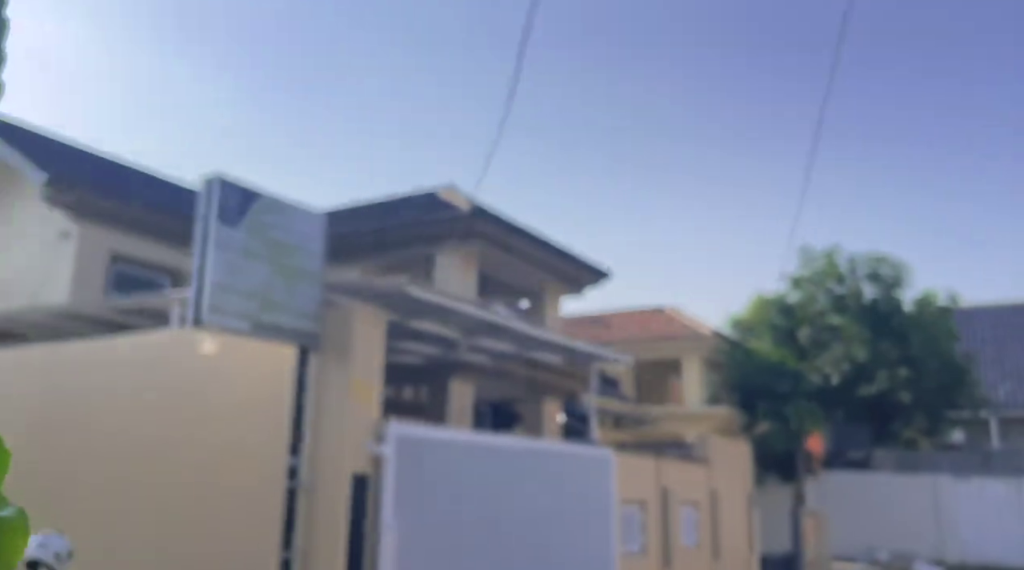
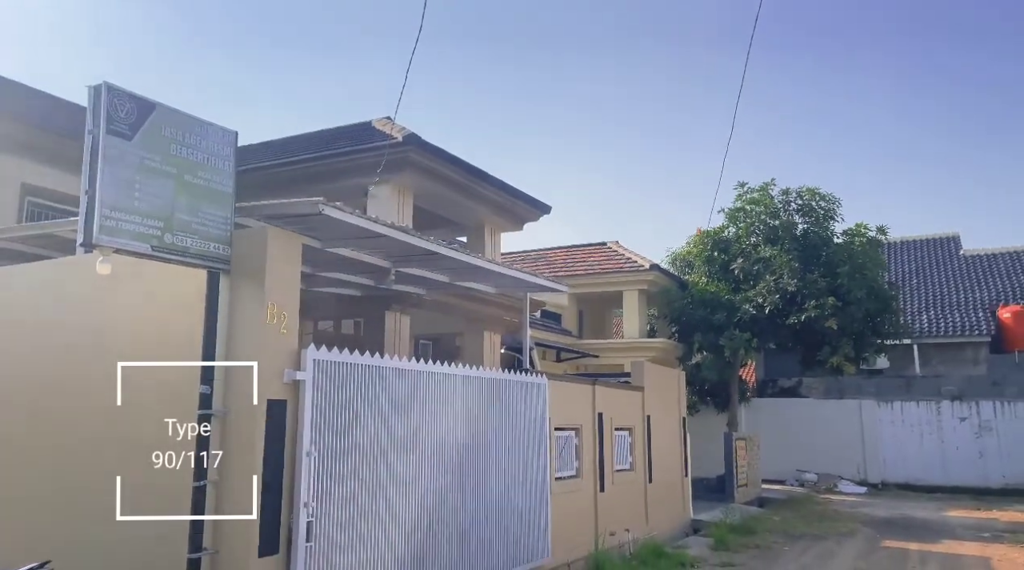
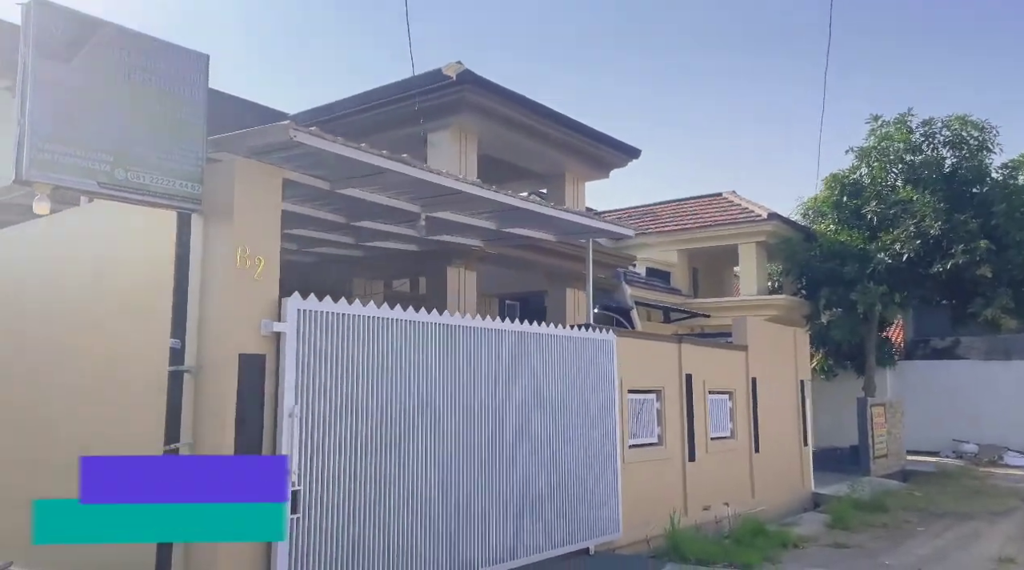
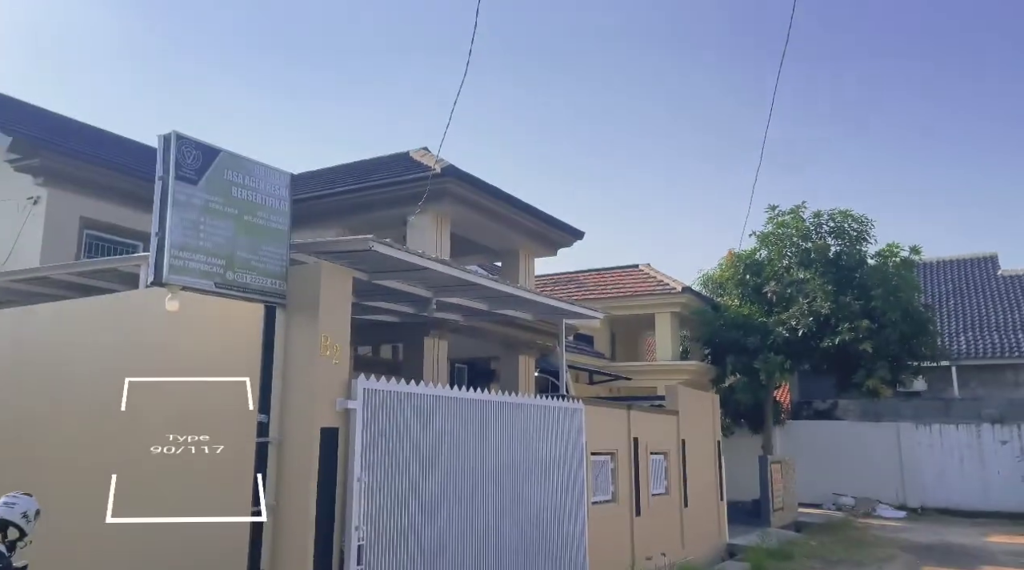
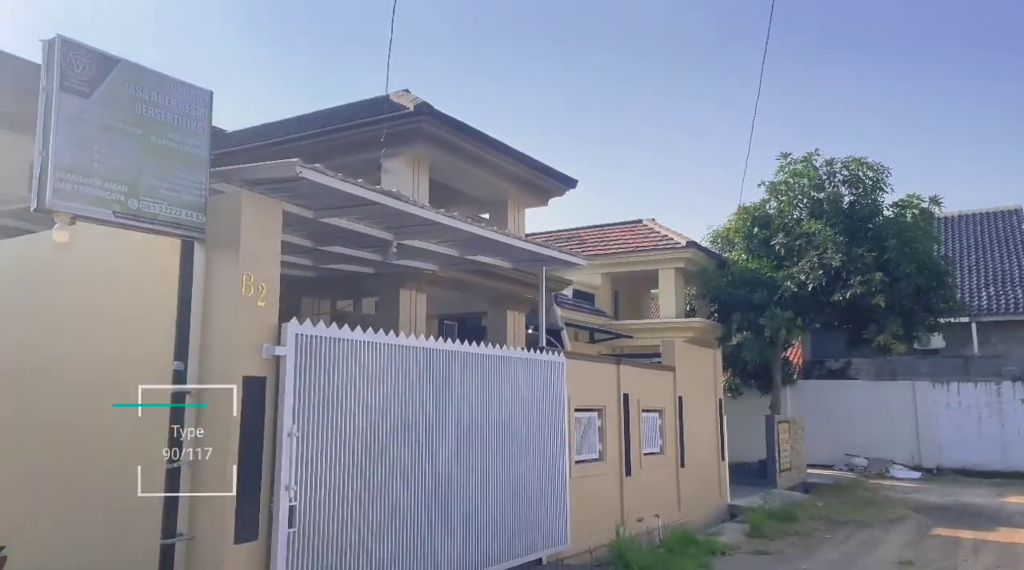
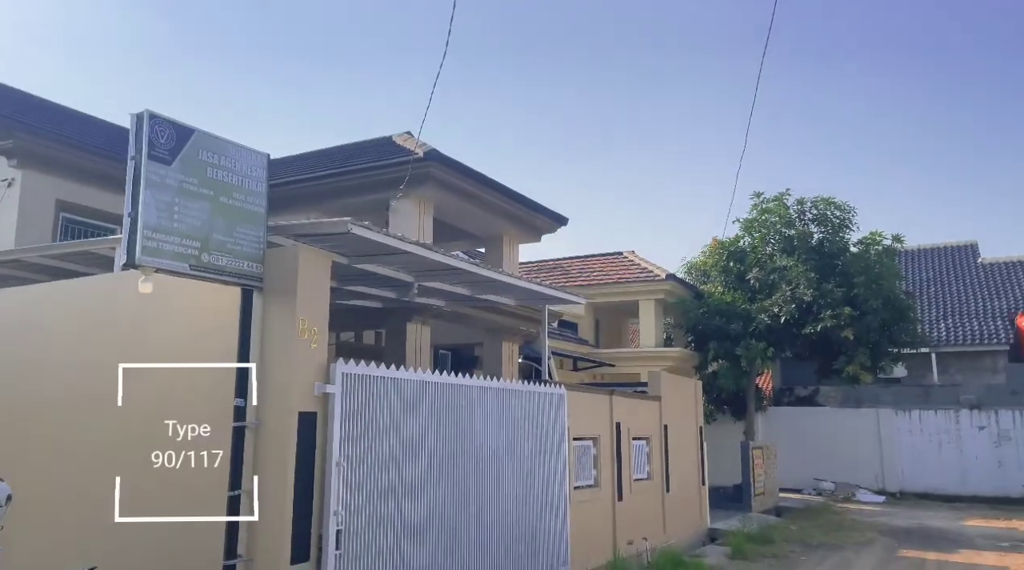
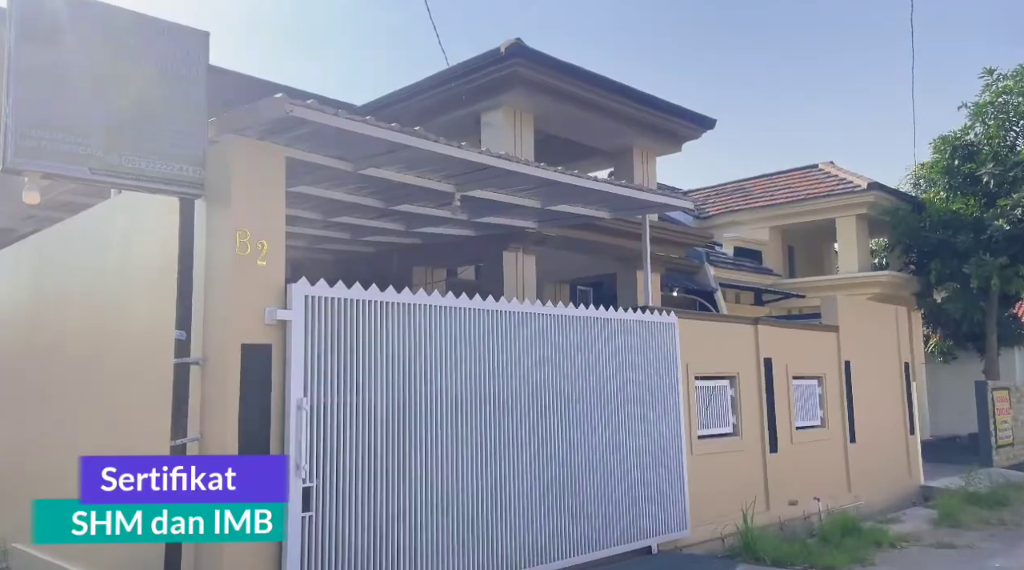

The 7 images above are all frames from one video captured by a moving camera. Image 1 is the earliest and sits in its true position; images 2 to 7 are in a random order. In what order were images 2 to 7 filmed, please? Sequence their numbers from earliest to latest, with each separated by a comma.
4, 6, 2, 5, 3, 7
